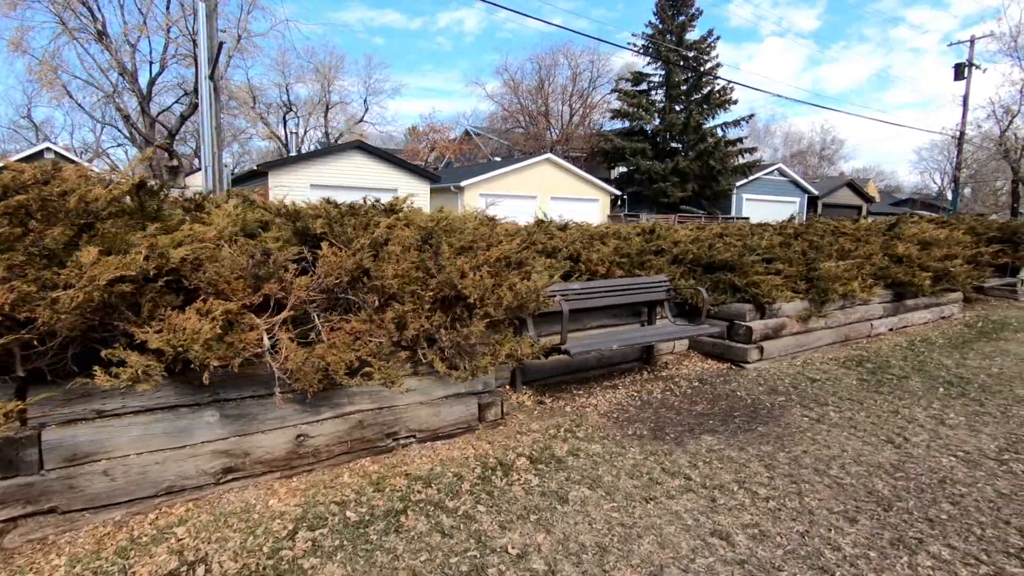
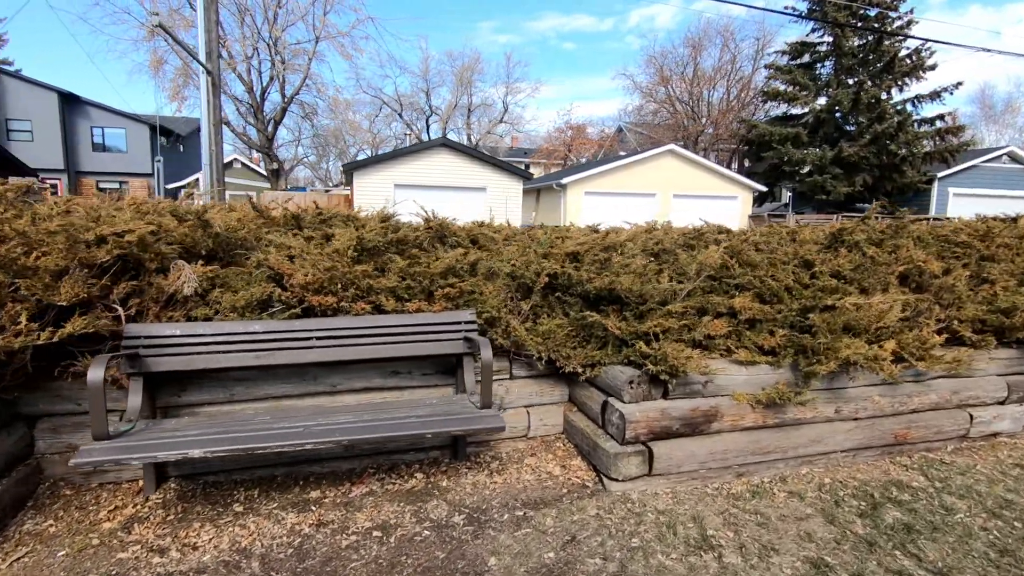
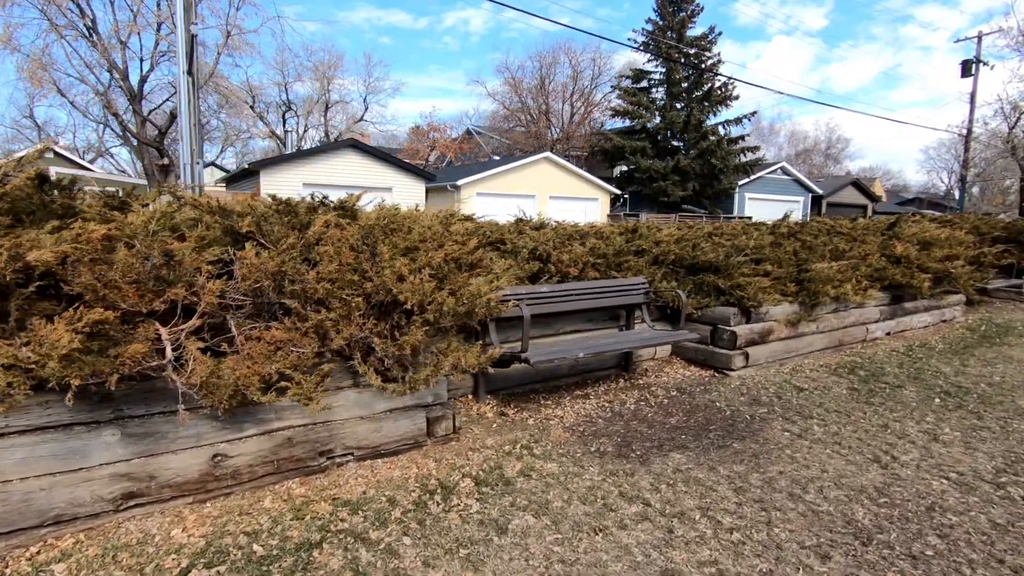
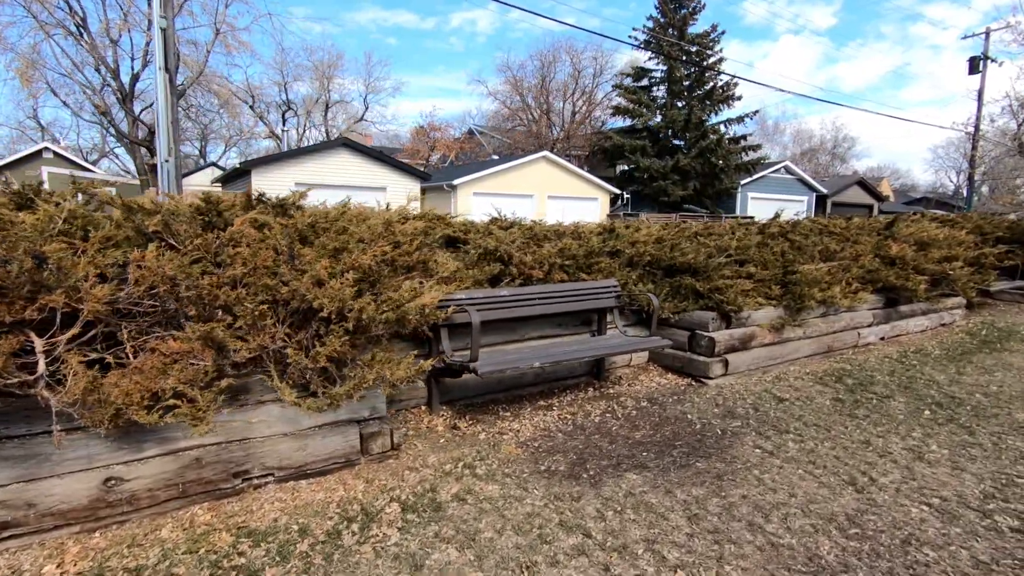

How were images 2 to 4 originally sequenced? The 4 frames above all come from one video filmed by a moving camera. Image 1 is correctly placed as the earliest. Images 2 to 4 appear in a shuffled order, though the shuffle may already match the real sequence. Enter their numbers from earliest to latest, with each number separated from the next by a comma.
3, 4, 2
